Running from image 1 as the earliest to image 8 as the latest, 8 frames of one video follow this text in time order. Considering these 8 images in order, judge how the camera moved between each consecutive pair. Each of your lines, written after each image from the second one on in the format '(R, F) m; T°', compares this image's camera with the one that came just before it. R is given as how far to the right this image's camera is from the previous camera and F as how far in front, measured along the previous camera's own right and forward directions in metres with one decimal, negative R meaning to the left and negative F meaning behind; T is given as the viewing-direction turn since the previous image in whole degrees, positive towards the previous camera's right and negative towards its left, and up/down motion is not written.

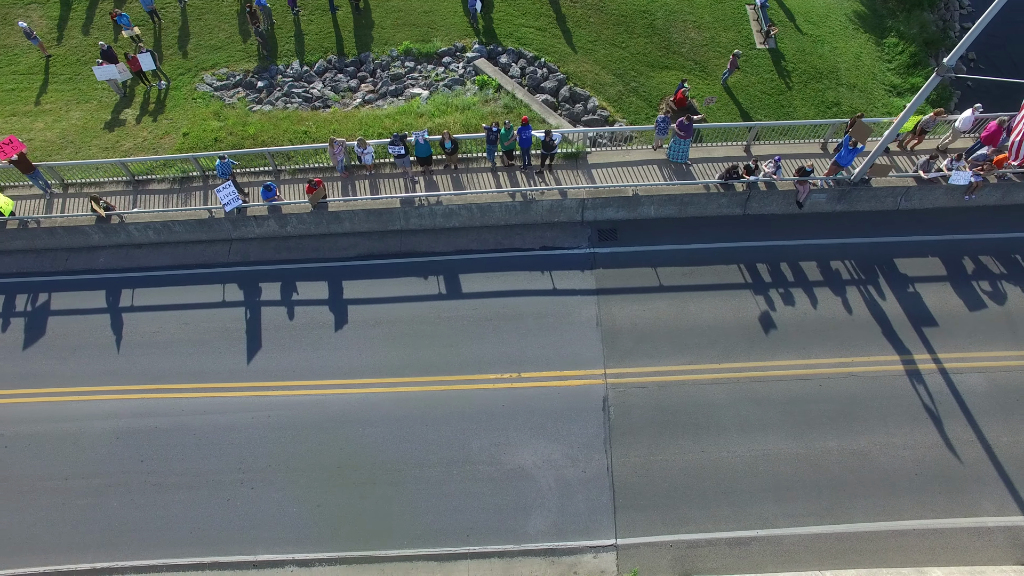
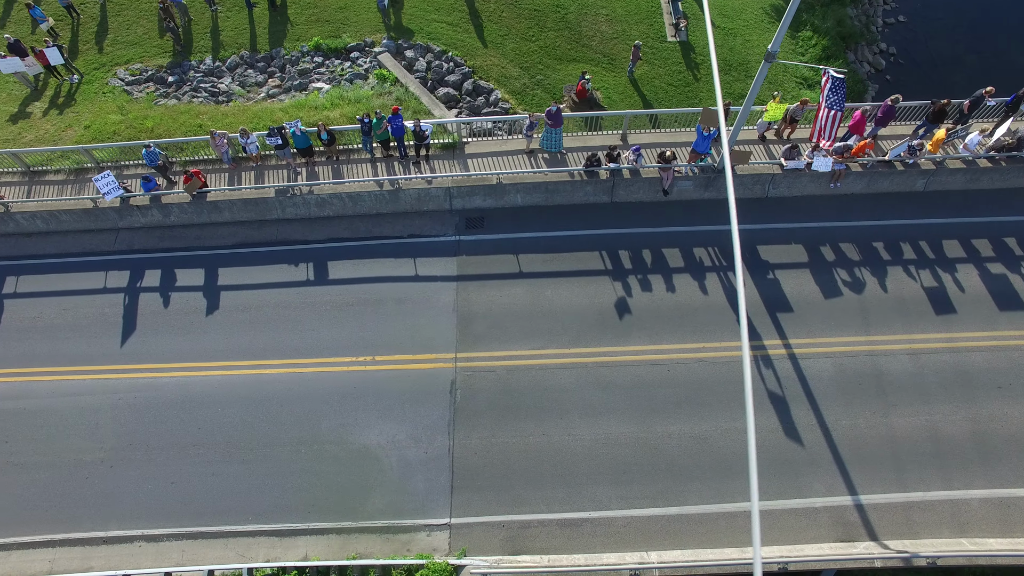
(+2.8, -0.2) m; -1°
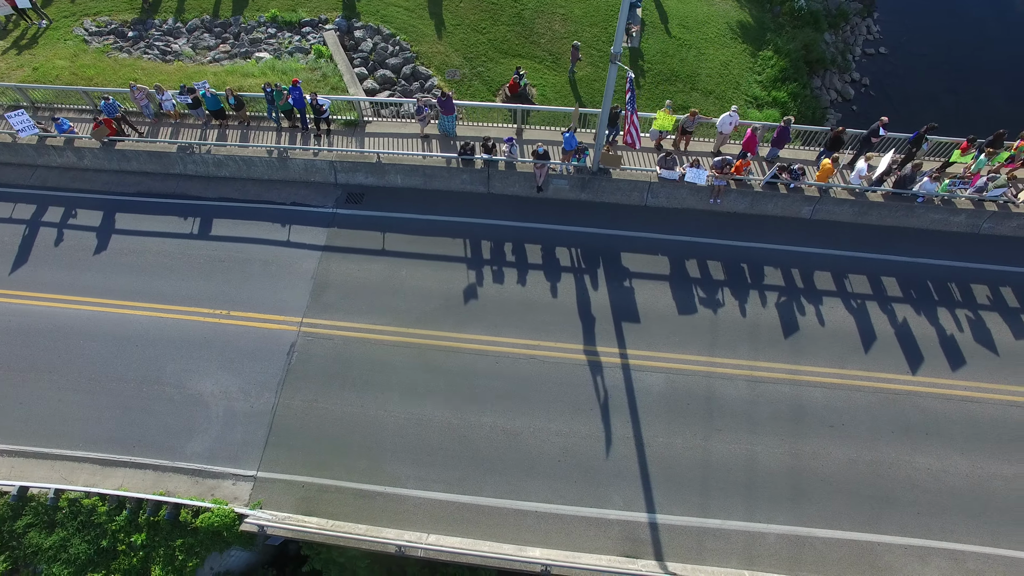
(+3.6, 0.0) m; -4°
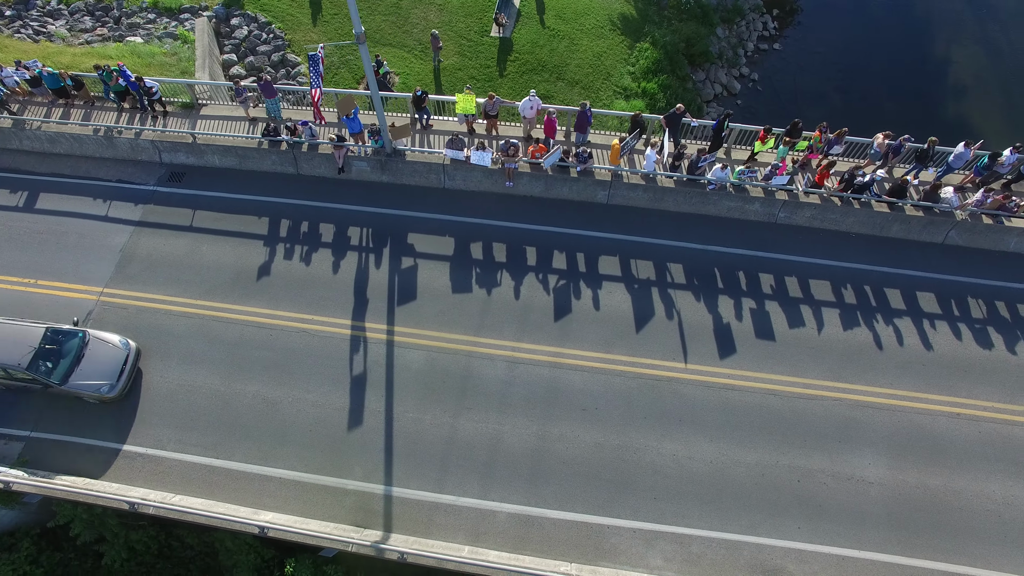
(+4.4, -0.1) m; -2°
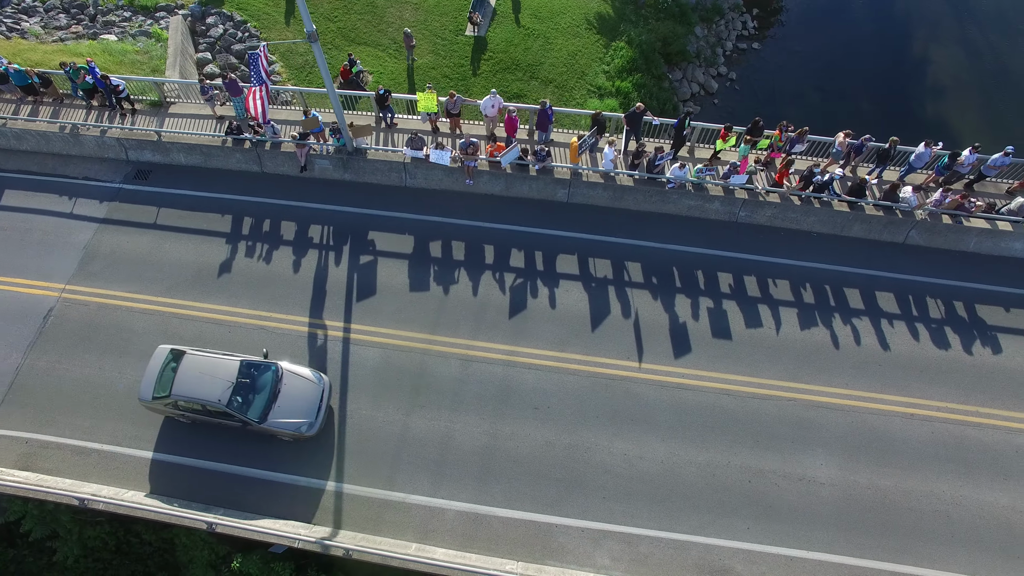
(+0.8, 0.0) m; 0°
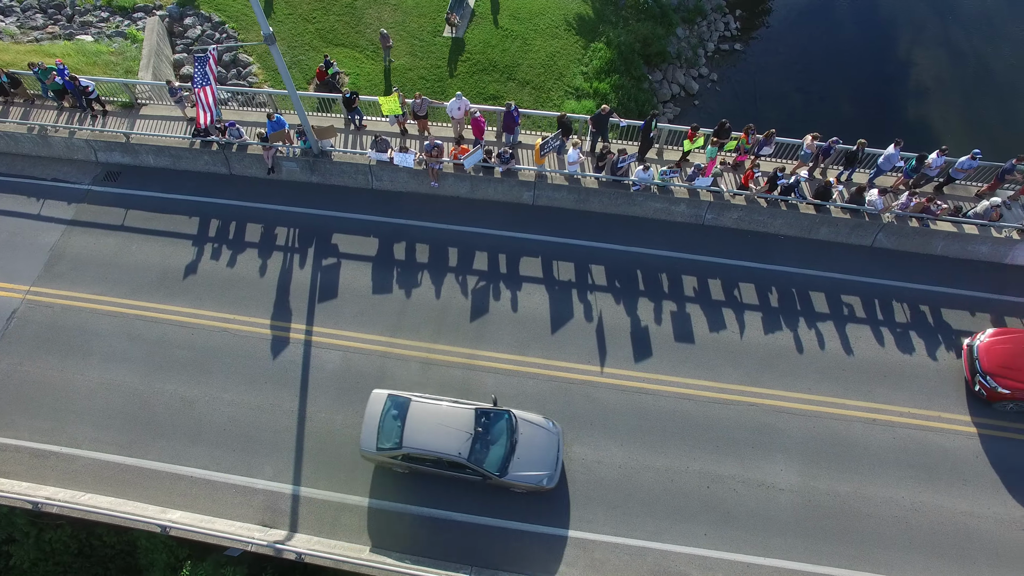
(+0.7, +0.1) m; 0°
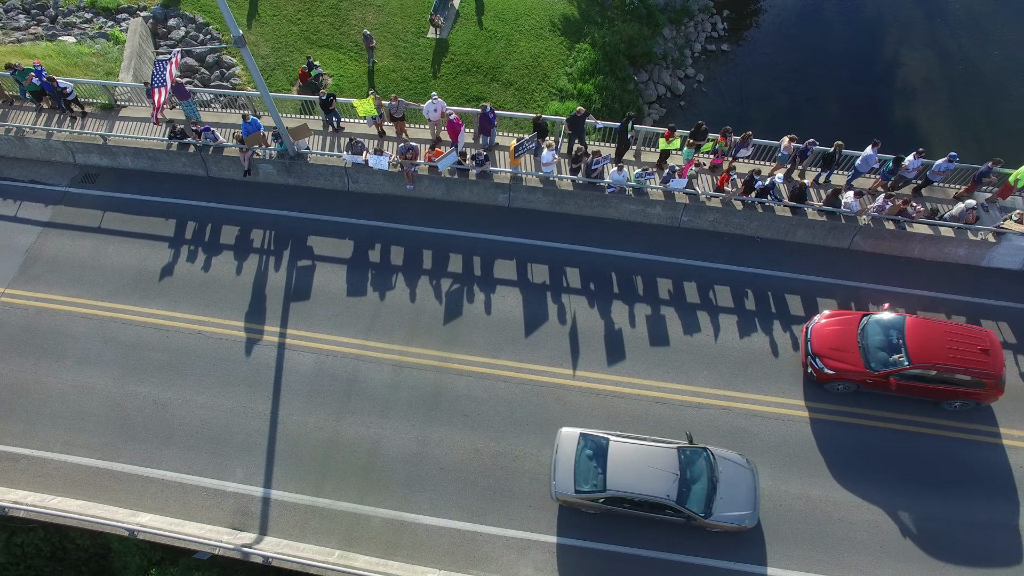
(+0.5, 0.0) m; 0°
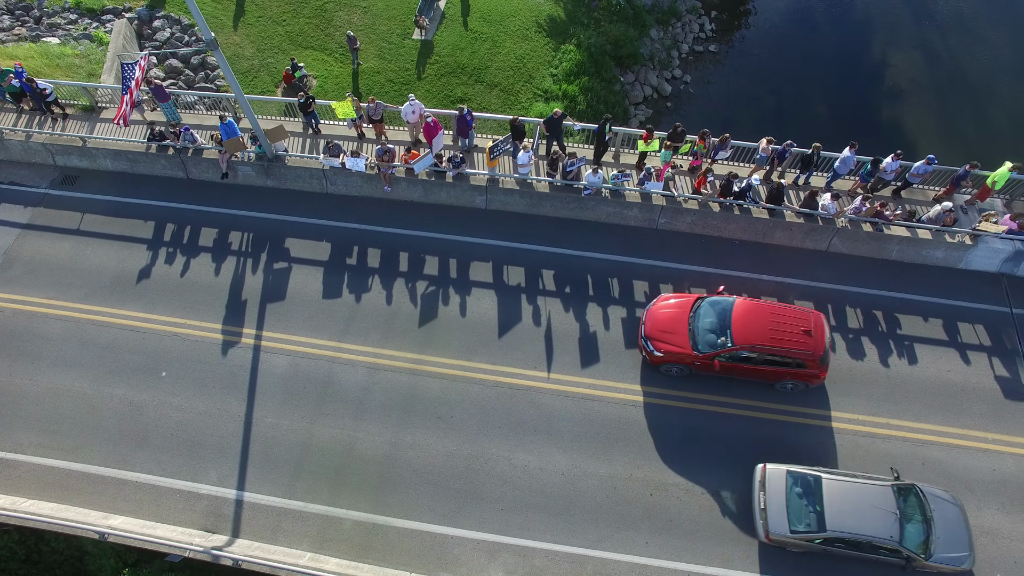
(+0.4, 0.0) m; 0°
